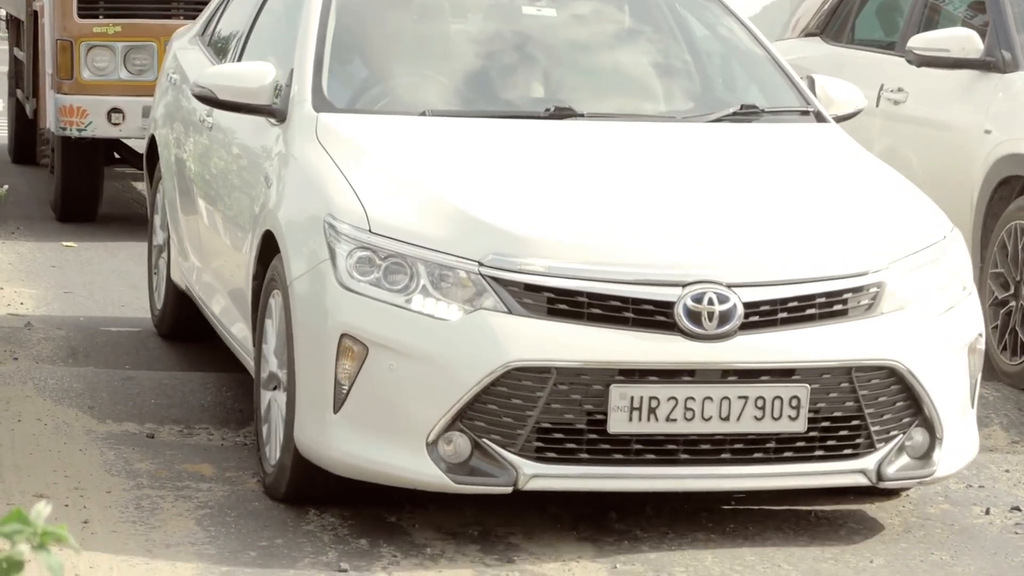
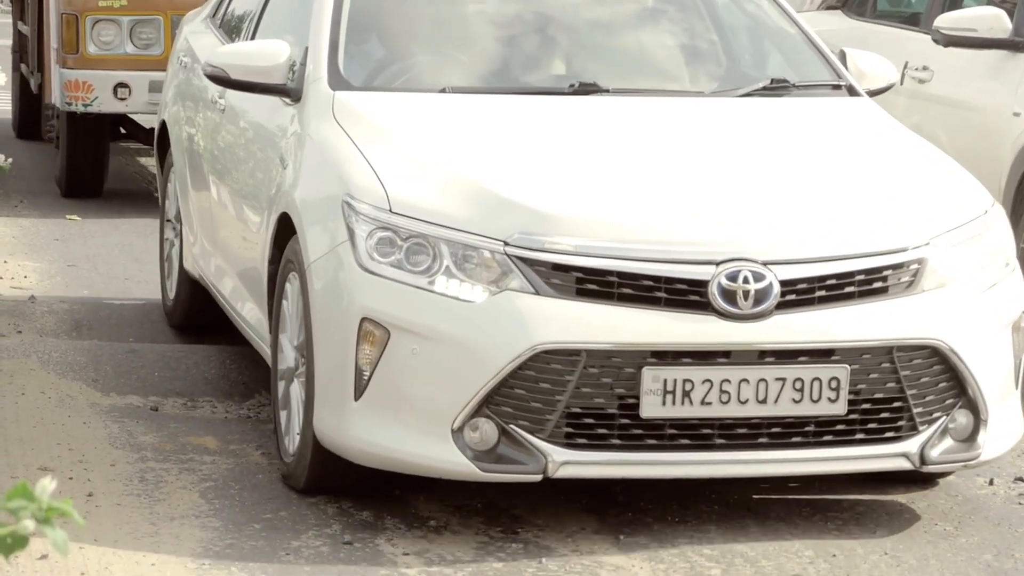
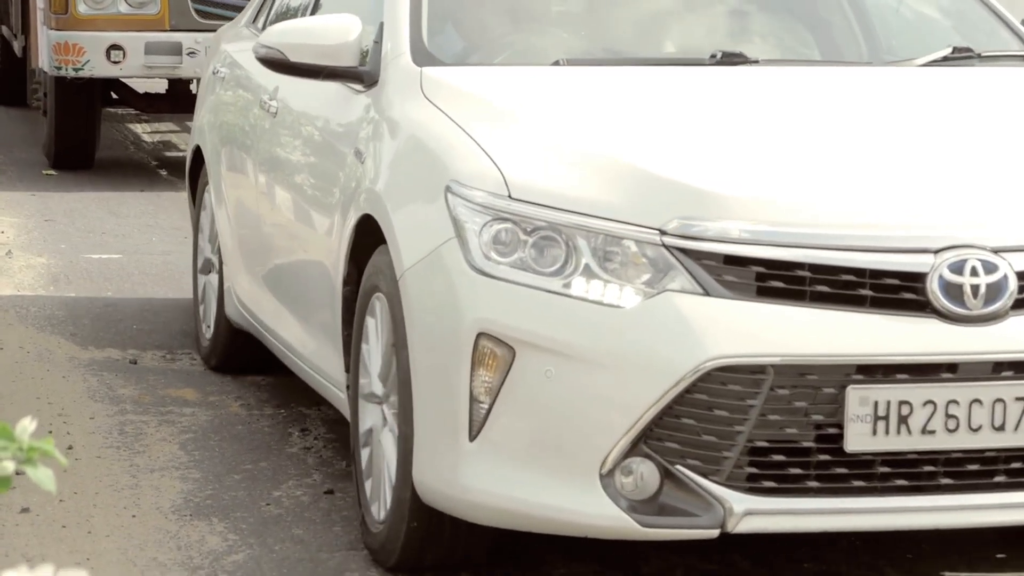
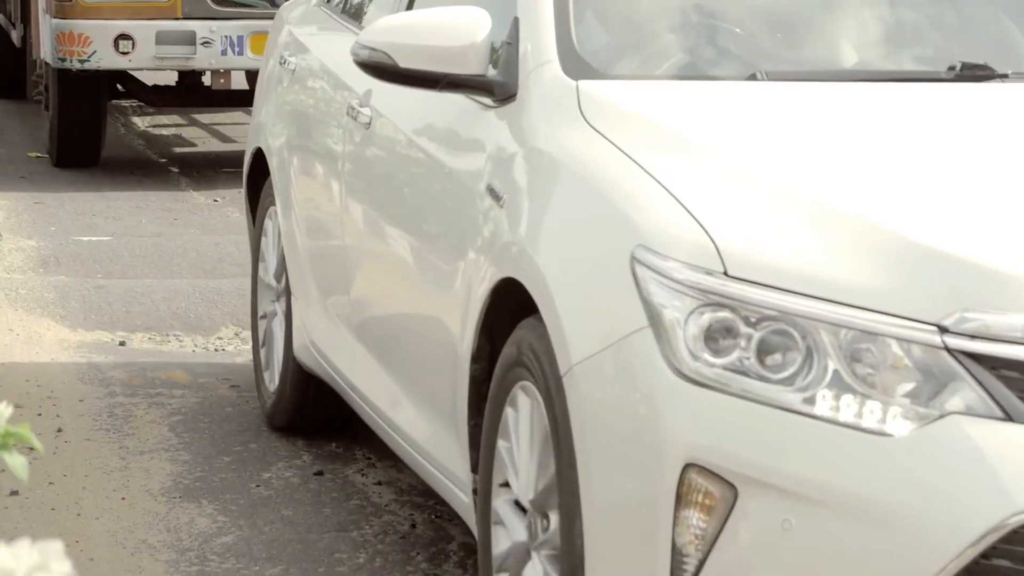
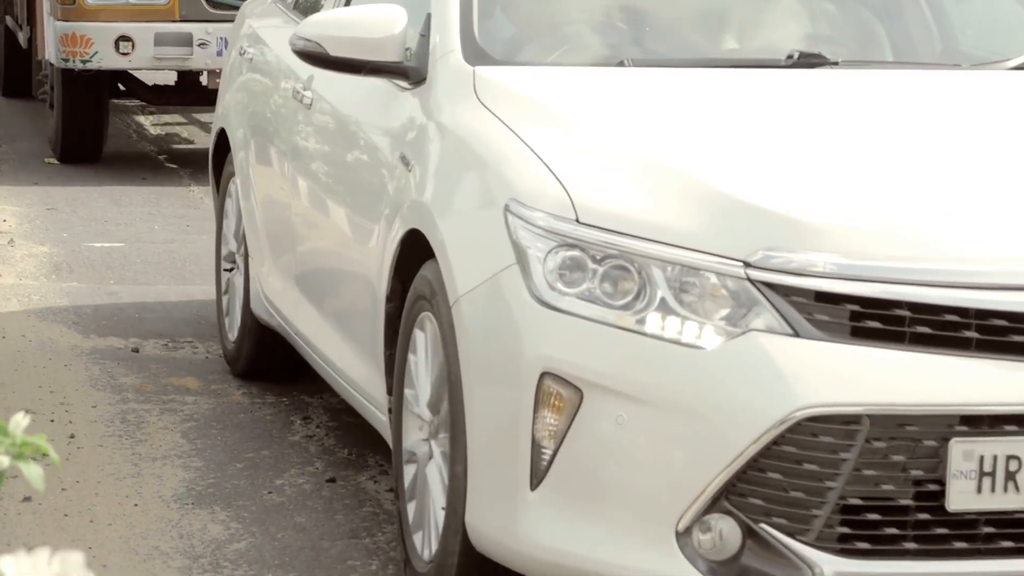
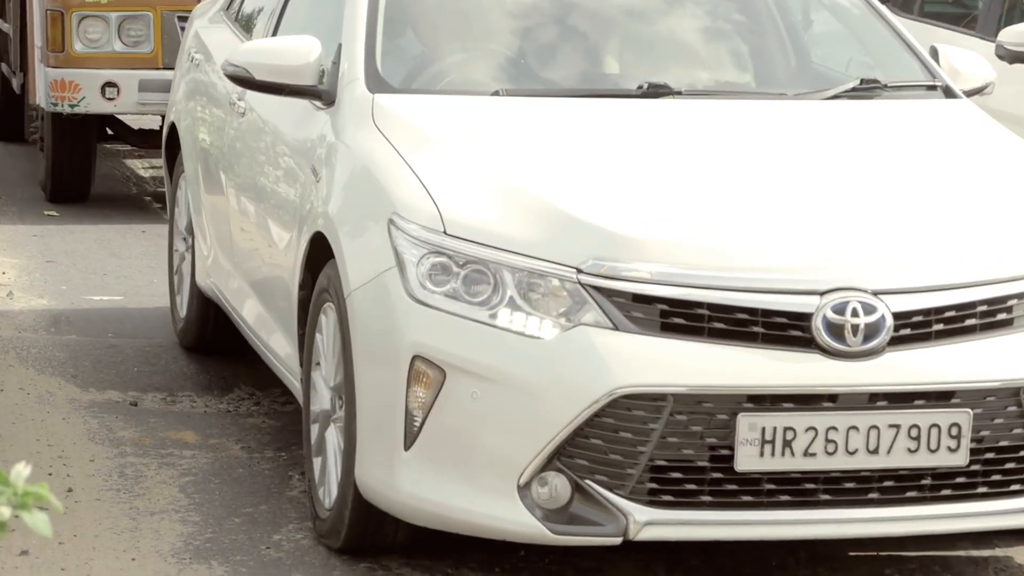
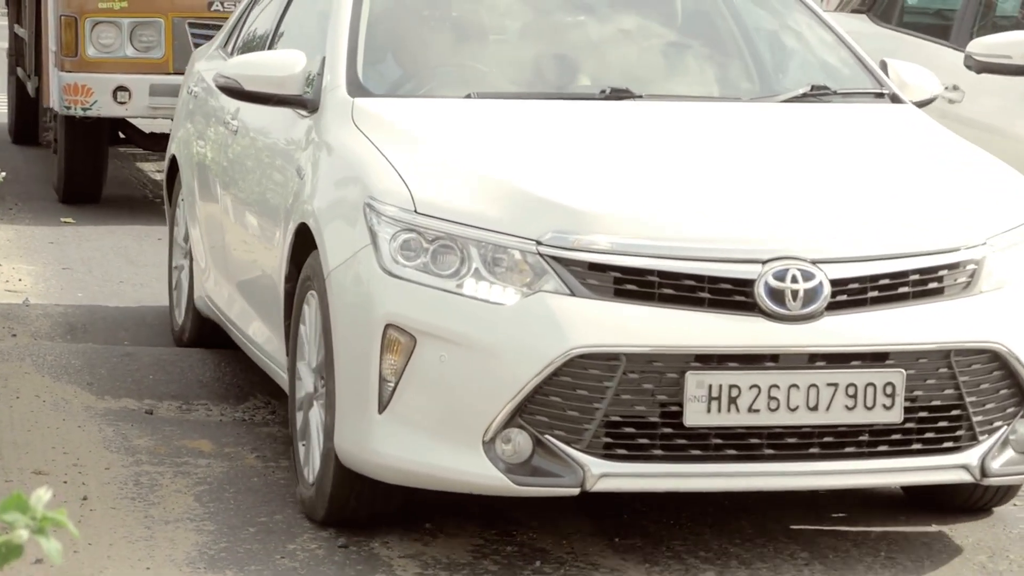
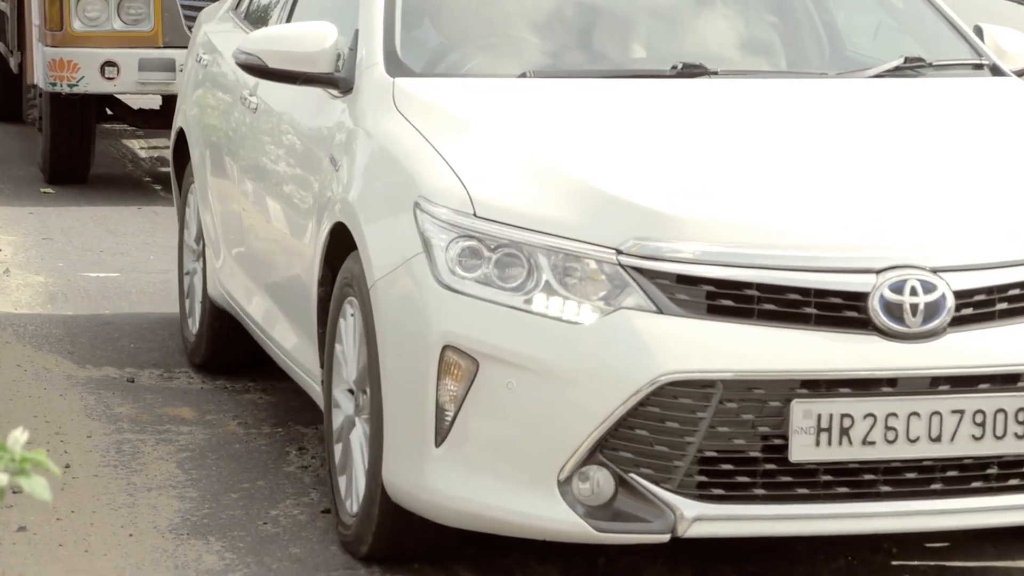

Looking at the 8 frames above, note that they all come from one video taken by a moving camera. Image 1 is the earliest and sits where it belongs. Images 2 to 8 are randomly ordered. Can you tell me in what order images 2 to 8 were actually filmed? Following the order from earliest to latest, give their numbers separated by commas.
2, 7, 6, 8, 3, 5, 4
